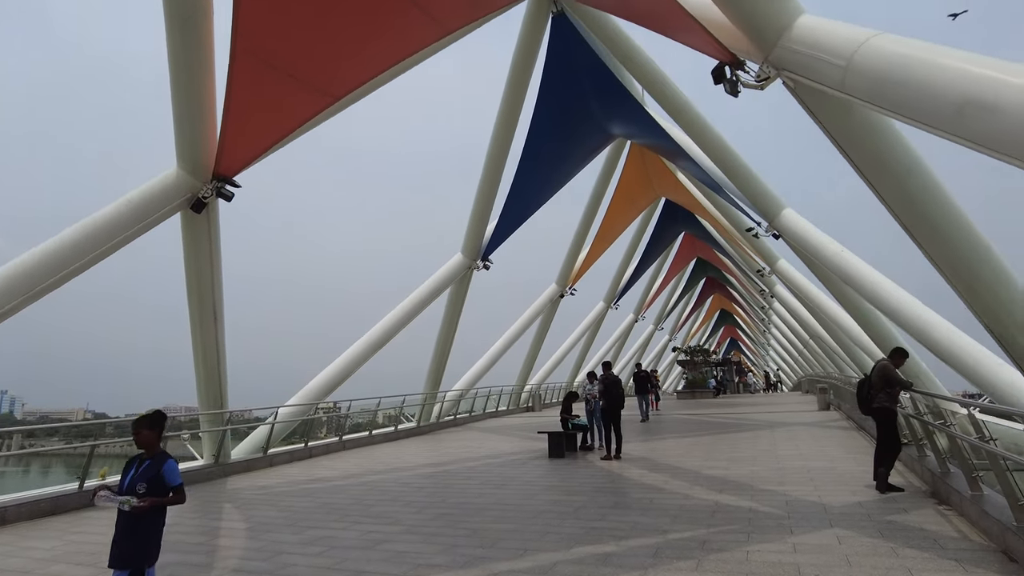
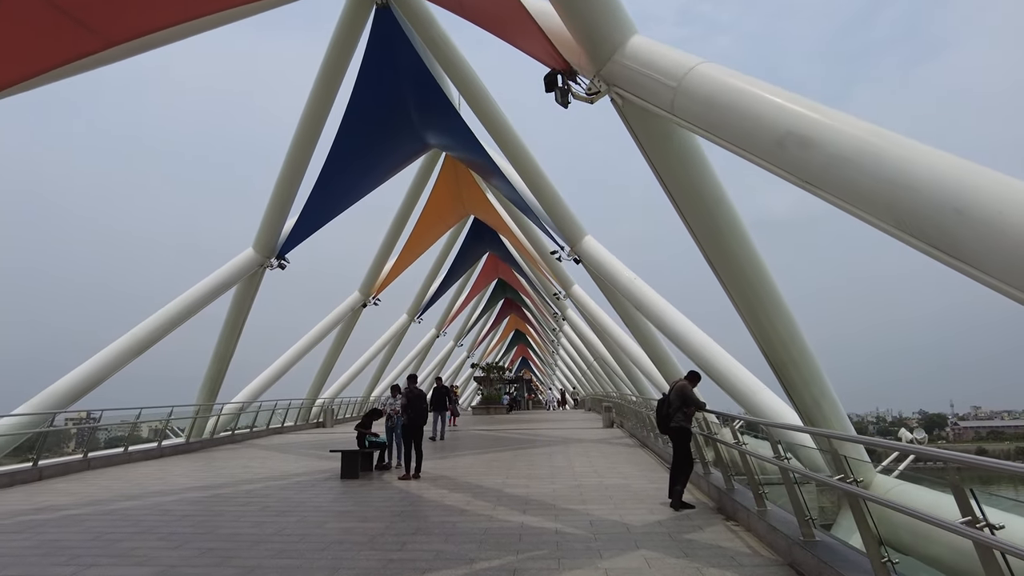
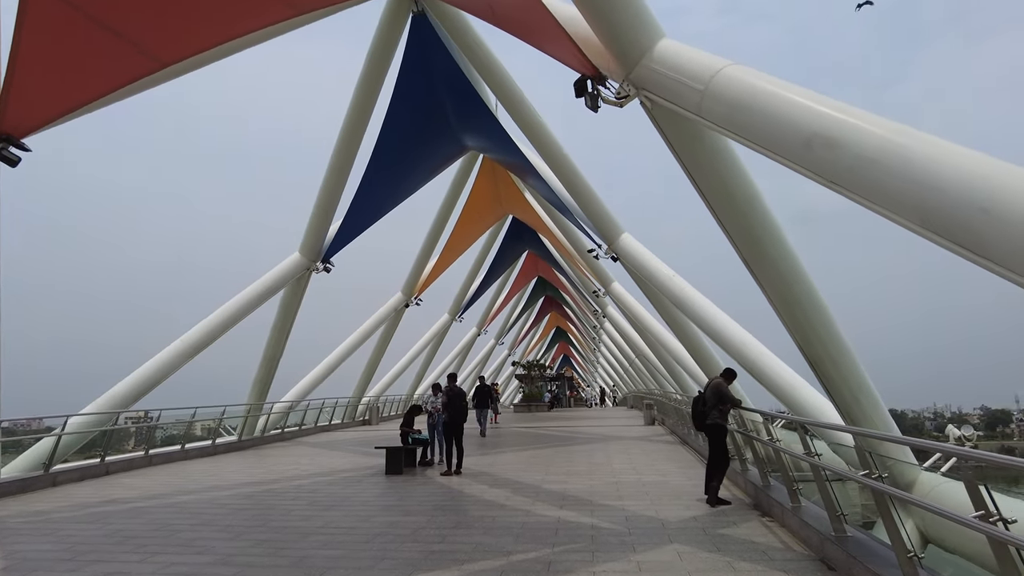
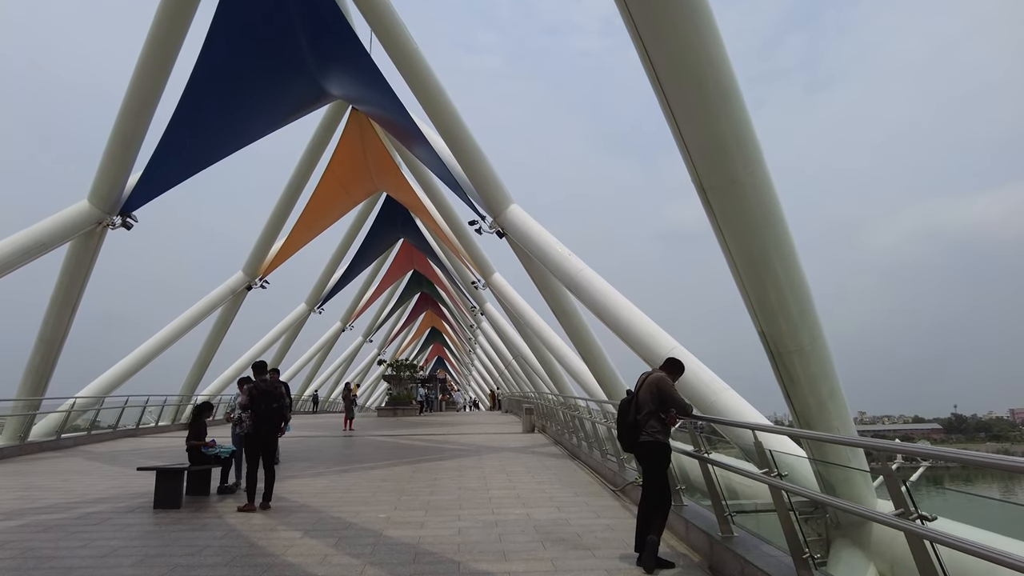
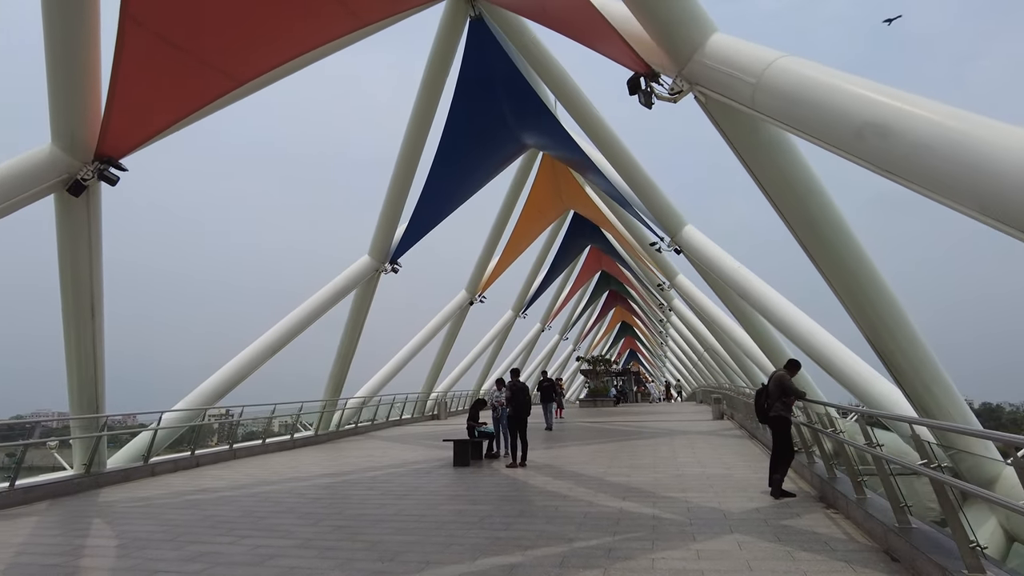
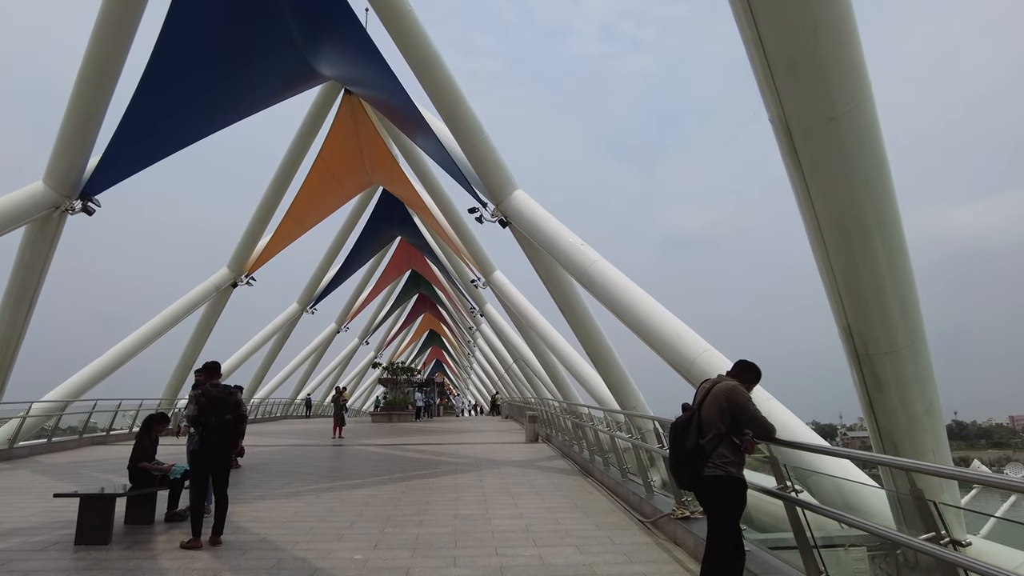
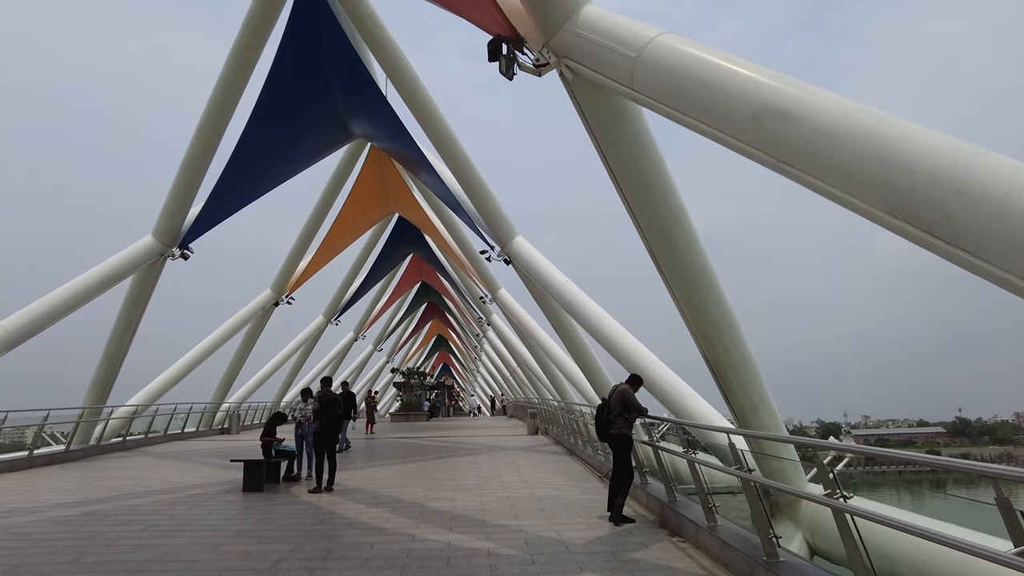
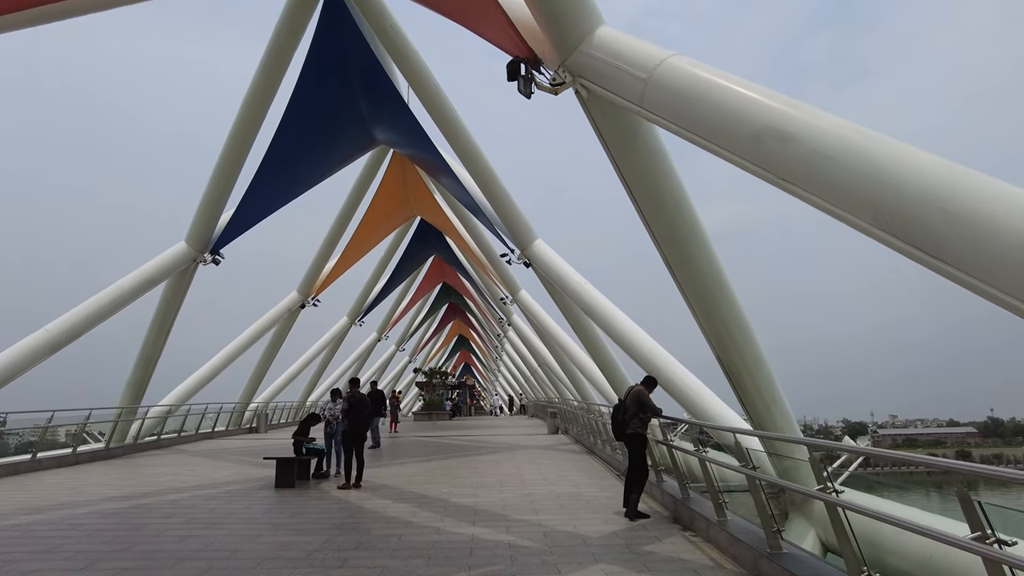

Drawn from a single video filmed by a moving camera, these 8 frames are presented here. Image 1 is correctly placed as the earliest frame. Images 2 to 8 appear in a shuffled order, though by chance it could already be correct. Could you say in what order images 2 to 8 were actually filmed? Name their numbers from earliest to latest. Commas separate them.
5, 3, 2, 8, 7, 4, 6
